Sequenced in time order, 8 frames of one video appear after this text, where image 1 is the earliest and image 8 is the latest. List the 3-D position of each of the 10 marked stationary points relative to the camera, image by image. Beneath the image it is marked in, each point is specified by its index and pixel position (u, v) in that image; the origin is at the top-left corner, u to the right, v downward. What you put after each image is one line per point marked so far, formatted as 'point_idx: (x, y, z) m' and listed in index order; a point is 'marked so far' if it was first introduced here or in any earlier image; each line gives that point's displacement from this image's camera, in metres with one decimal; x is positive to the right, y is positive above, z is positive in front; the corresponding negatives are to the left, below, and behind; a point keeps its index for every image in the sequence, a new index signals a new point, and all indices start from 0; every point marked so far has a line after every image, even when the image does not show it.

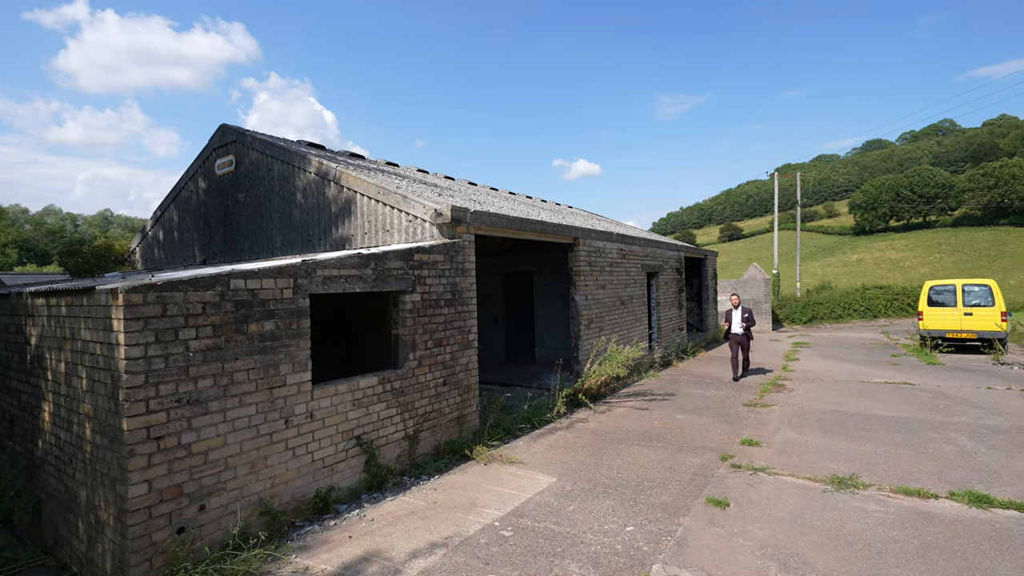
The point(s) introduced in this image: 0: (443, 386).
0: (-0.9, -1.2, +6.0) m
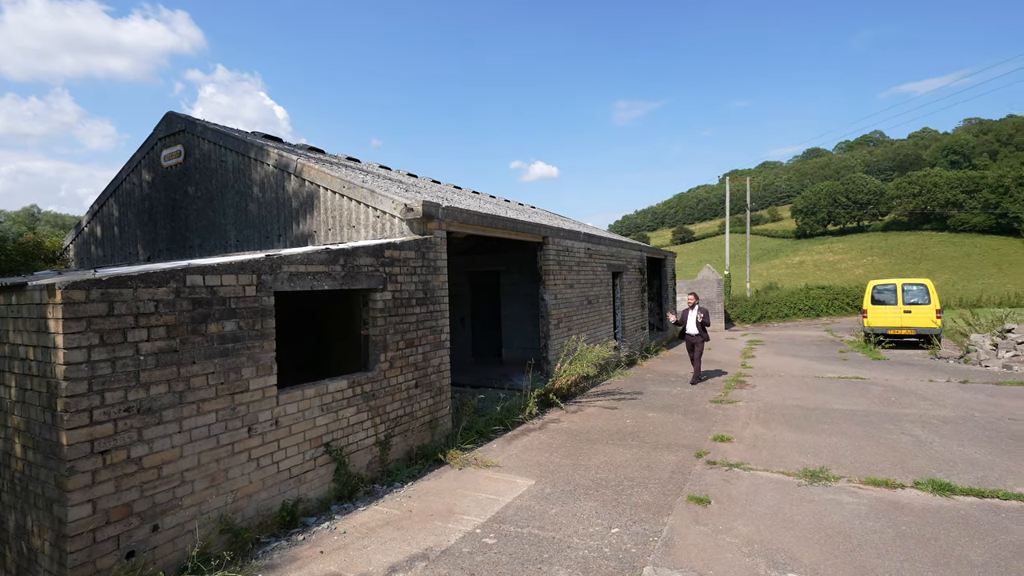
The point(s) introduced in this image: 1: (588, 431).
0: (-1.1, -1.2, +5.7) m
1: (+1.1, -2.0, +7.0) m
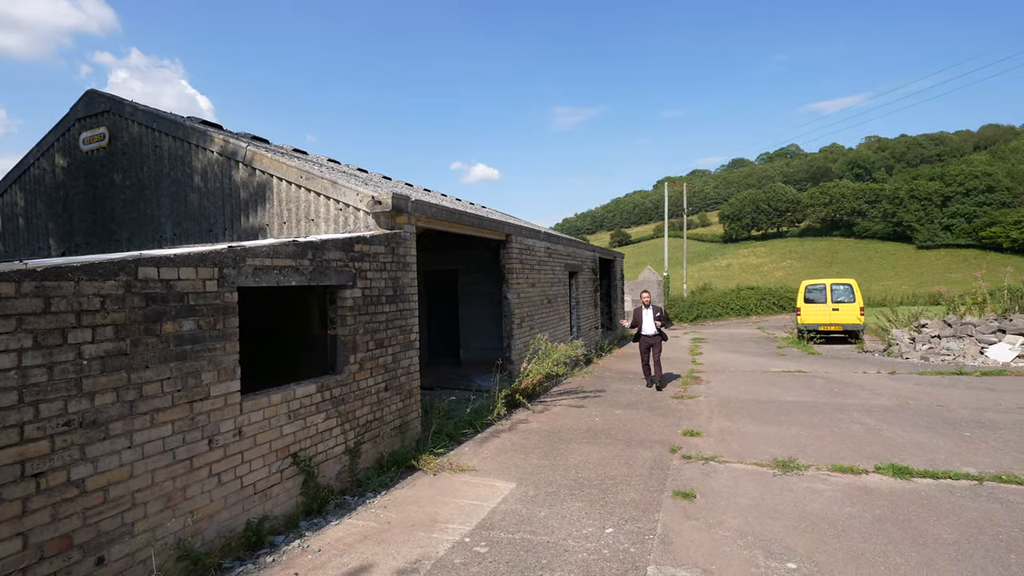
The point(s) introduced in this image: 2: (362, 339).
0: (-1.4, -1.1, +5.4) m
1: (+0.7, -2.0, +6.9) m
2: (-1.6, -0.5, +5.1) m
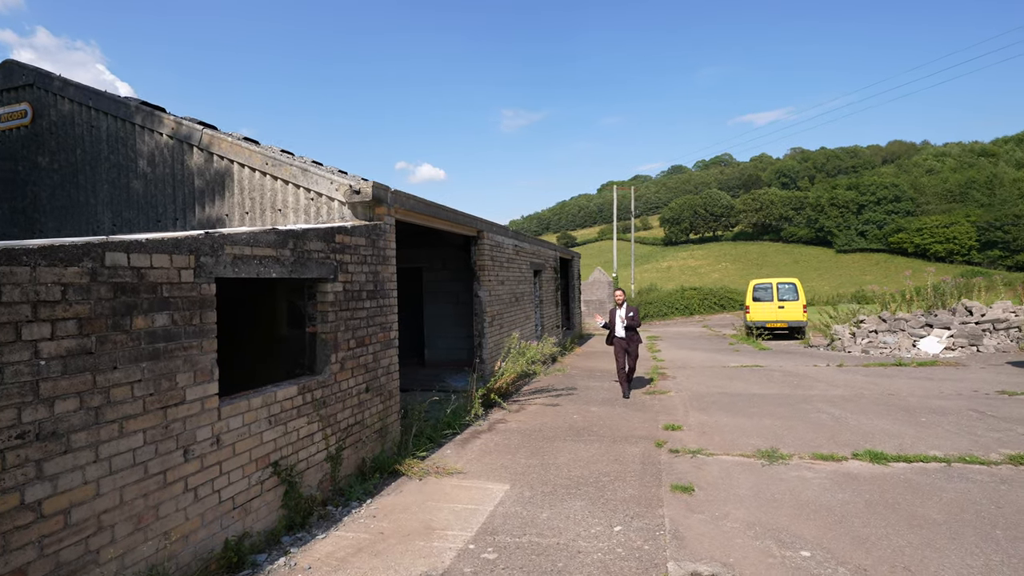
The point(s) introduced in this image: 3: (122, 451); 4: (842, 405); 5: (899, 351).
0: (-1.5, -1.1, +5.1) m
1: (+0.4, -2.0, +6.7) m
2: (-1.6, -0.5, +4.7) m
3: (-2.2, -0.9, +2.7) m
4: (+4.9, -1.7, +7.3) m
5: (+9.5, -1.5, +12.0) m
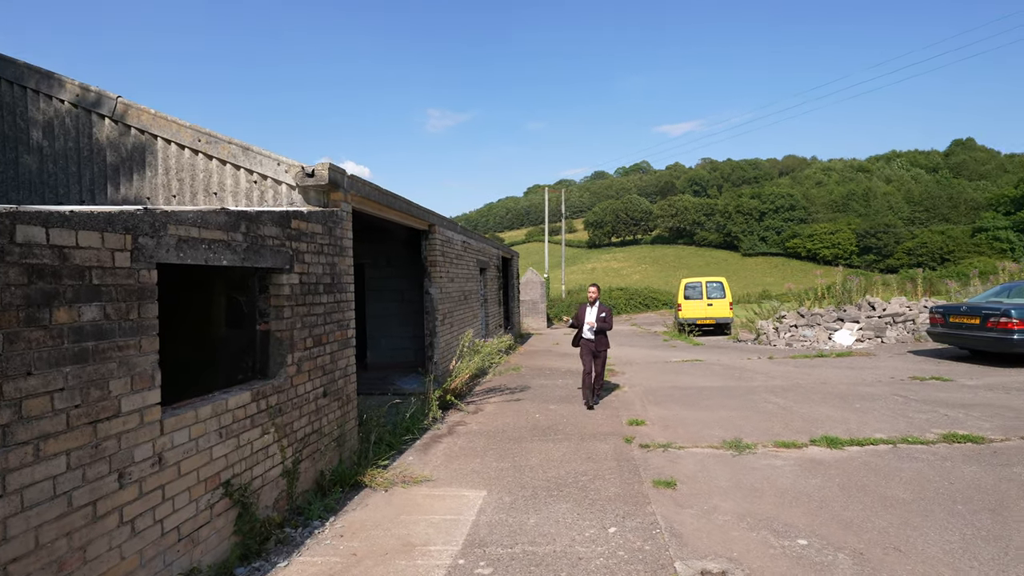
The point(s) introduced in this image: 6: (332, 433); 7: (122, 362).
0: (-1.8, -1.0, +4.5) m
1: (-0.1, -1.9, +6.5) m
2: (-1.8, -0.4, +4.2) m
3: (-2.1, -0.8, +2.1) m
4: (+4.3, -1.7, +7.7) m
5: (+8.1, -1.5, +13.0) m
6: (-1.7, -1.4, +4.7) m
7: (-2.0, -0.4, +2.5) m
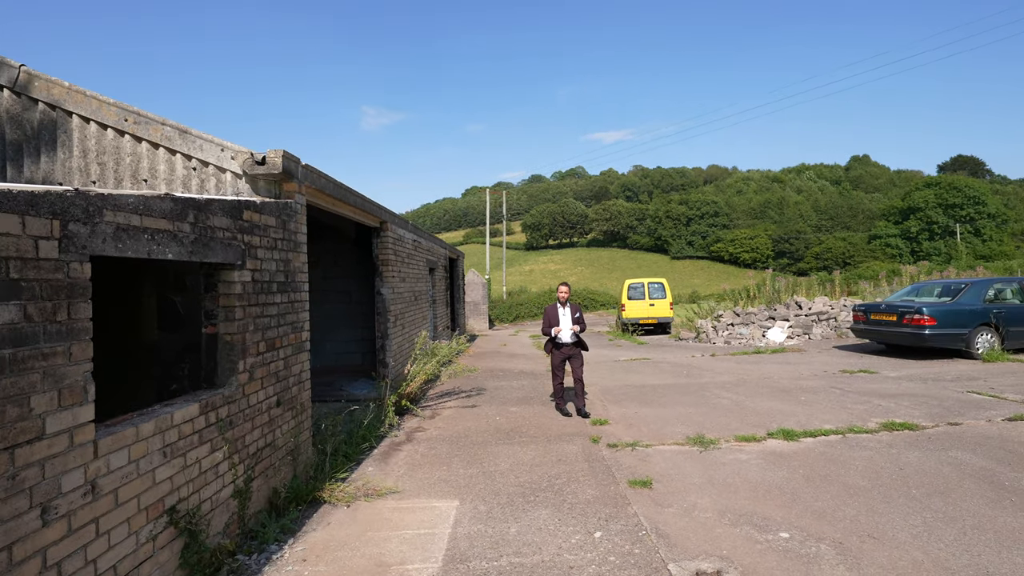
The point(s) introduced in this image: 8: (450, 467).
0: (-2.0, -1.0, +4.1) m
1: (-0.6, -1.9, +6.2) m
2: (-2.0, -0.4, +3.8) m
3: (-2.0, -0.8, +1.7) m
4: (+3.6, -1.7, +8.0) m
5: (+6.8, -1.5, +13.7) m
6: (-2.0, -1.4, +4.2) m
7: (-2.0, -0.4, +2.1) m
8: (-0.6, -1.9, +5.0) m
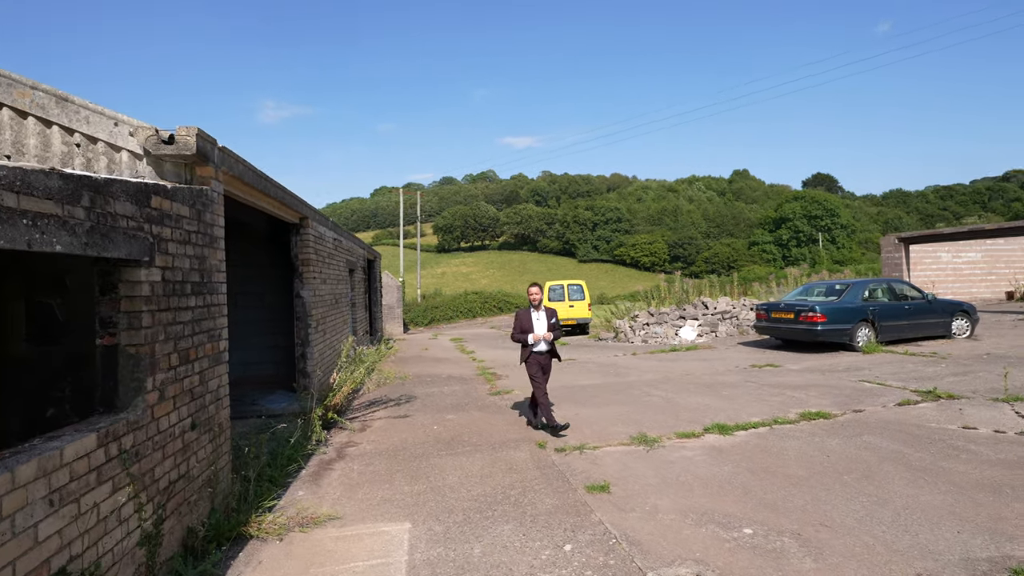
0: (-2.3, -1.0, +3.5) m
1: (-1.3, -1.9, +5.8) m
2: (-2.2, -0.4, +3.1) m
3: (-1.8, -0.8, +1.1) m
4: (+2.5, -1.7, +8.3) m
5: (+4.6, -1.5, +14.5) m
6: (-2.3, -1.4, +3.6) m
7: (-1.9, -0.4, +1.5) m
8: (-1.1, -1.9, +4.6) m
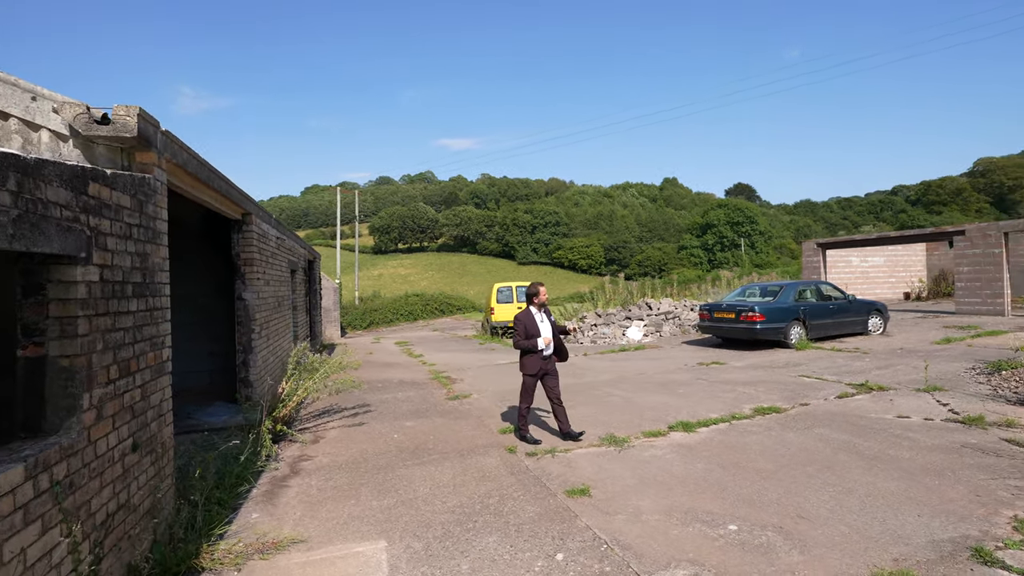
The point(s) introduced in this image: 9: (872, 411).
0: (-2.4, -1.0, +3.0) m
1: (-1.7, -1.9, +5.5) m
2: (-2.3, -0.4, +2.7) m
3: (-1.6, -0.8, +0.7) m
4: (+1.8, -1.7, +8.4) m
5: (+3.1, -1.6, +14.8) m
6: (-2.4, -1.4, +3.2) m
7: (-1.7, -0.4, +1.1) m
8: (-1.4, -1.9, +4.3) m
9: (+4.6, -1.6, +6.2) m
